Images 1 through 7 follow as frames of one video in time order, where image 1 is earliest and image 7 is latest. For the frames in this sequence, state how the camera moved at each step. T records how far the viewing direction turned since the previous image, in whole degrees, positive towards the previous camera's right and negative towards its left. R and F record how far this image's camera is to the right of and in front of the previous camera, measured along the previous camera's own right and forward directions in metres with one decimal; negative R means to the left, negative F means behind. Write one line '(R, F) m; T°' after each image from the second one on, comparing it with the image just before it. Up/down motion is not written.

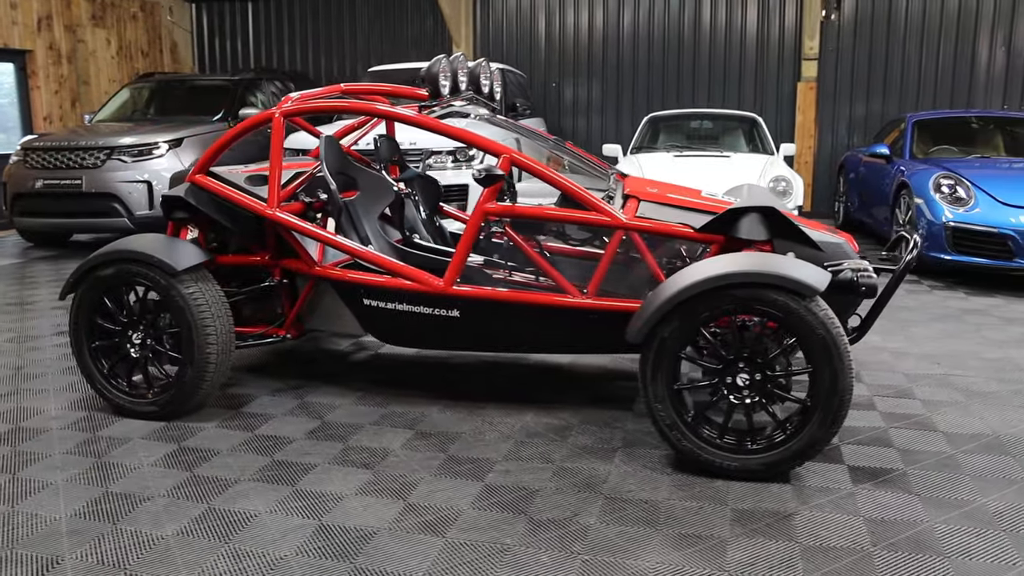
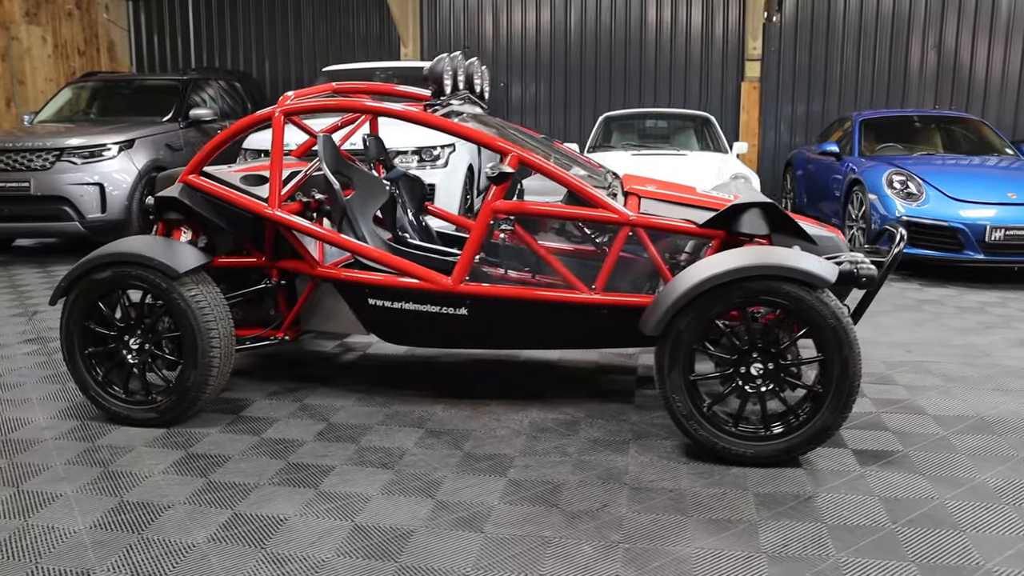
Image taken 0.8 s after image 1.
(-0.3, 0.0) m; +5°
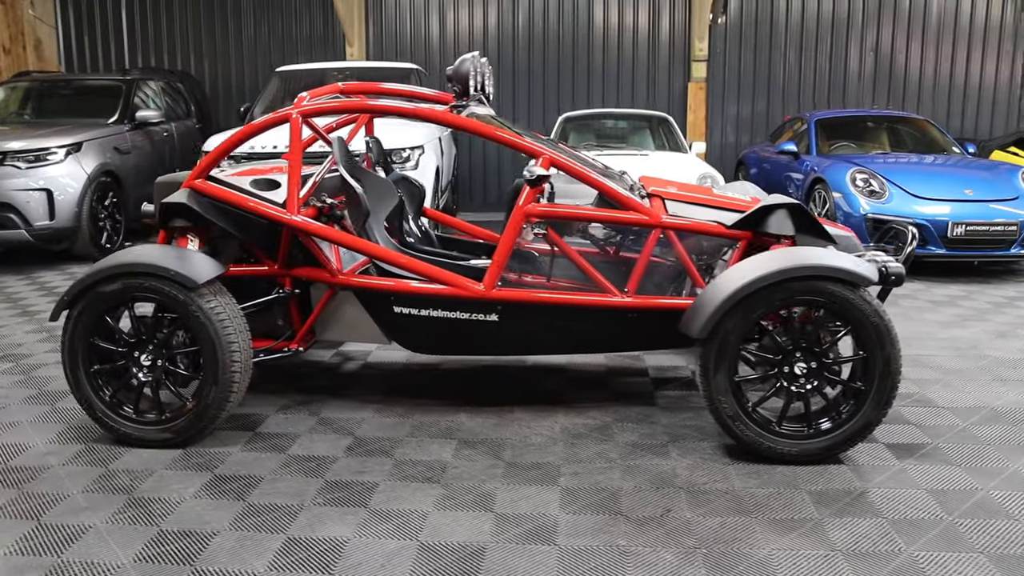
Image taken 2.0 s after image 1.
(-0.4, +0.1) m; +6°
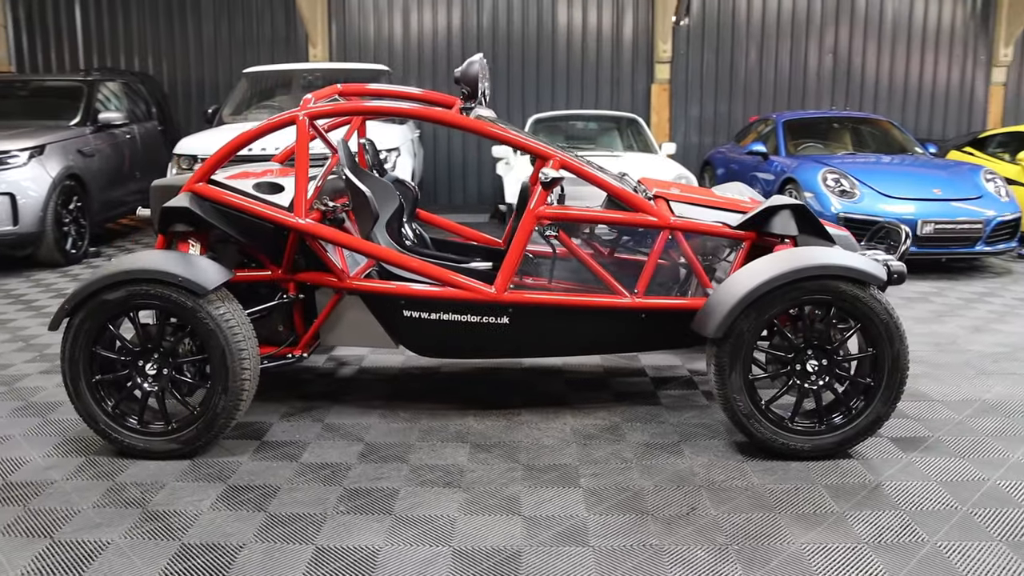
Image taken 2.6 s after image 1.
(-0.2, 0.0) m; +4°
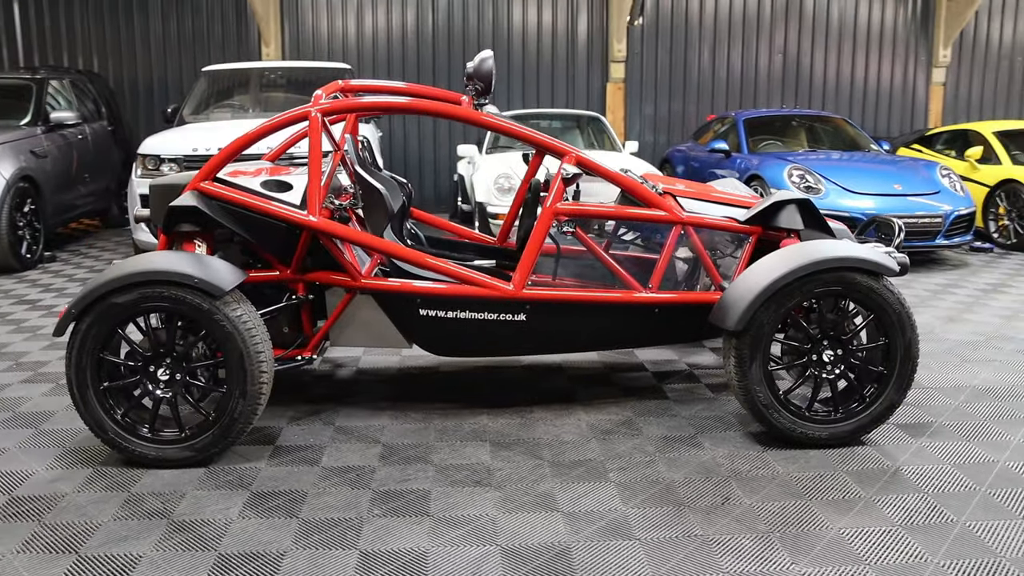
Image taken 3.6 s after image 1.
(-0.3, 0.0) m; +5°
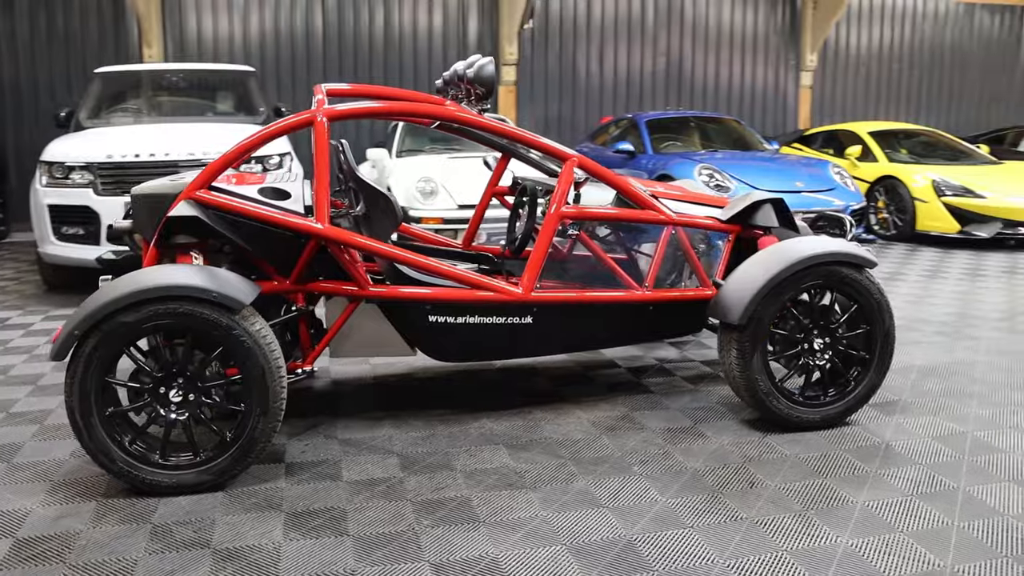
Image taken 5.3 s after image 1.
(-0.5, 0.0) m; +10°
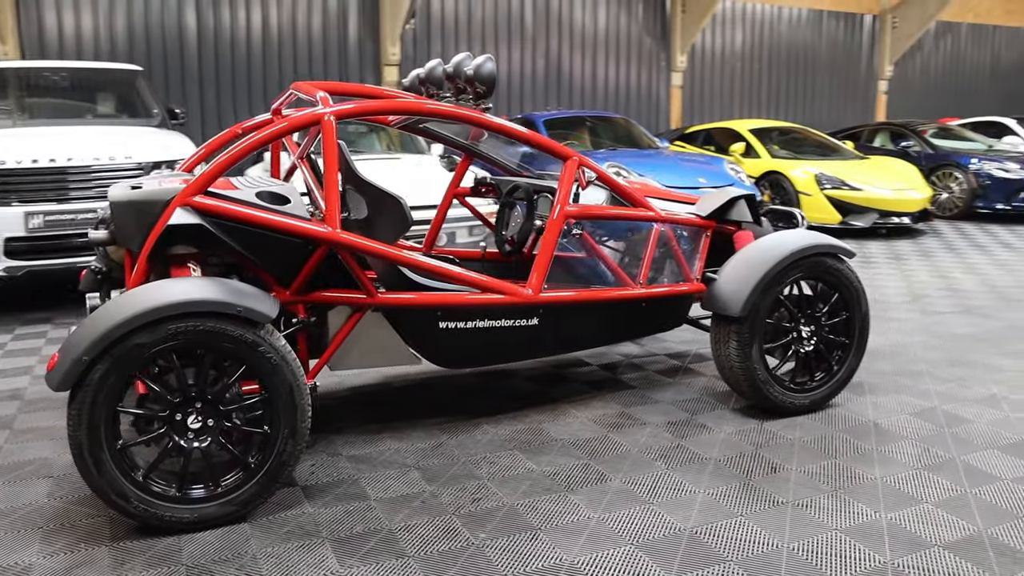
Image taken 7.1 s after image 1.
(-0.6, +0.1) m; +11°
